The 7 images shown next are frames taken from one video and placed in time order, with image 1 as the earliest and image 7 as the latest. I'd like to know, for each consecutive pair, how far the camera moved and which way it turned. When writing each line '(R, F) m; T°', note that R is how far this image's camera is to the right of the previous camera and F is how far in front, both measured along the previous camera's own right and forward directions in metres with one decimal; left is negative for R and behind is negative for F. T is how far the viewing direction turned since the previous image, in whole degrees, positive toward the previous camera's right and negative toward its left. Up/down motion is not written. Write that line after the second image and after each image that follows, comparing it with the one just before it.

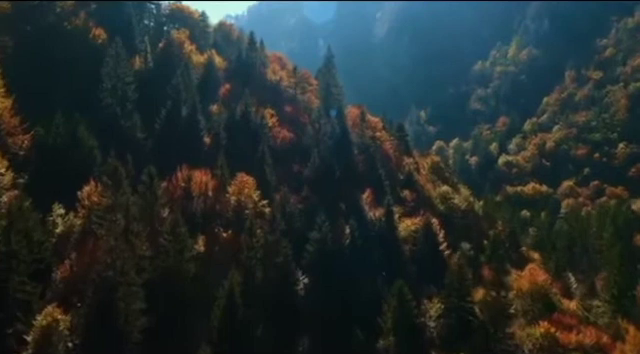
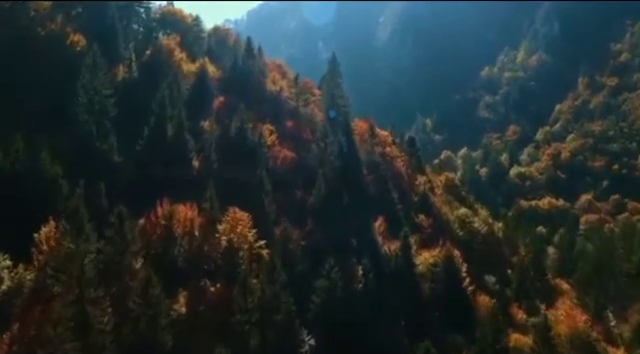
(-1.0, +11.5) m; 0°
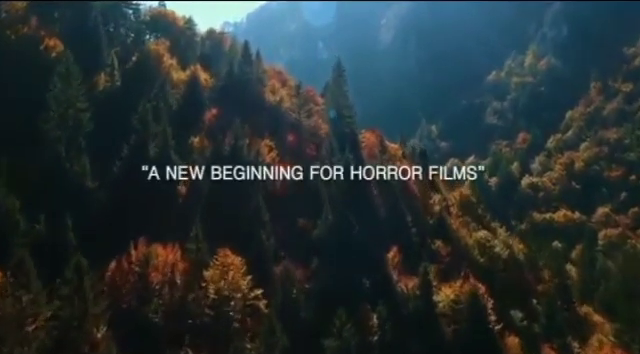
(-0.9, +10.2) m; 0°
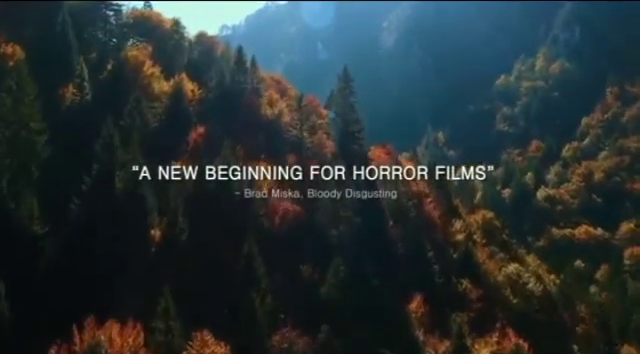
(-0.9, +12.8) m; 0°
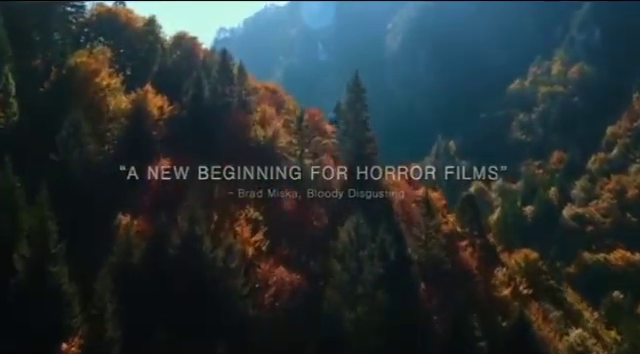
(-0.7, +18.5) m; 0°
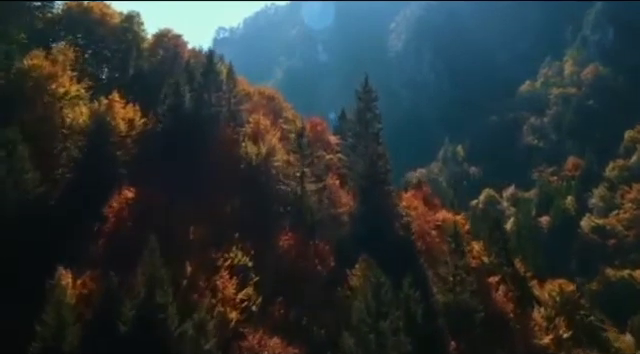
(-0.4, +11.1) m; 0°
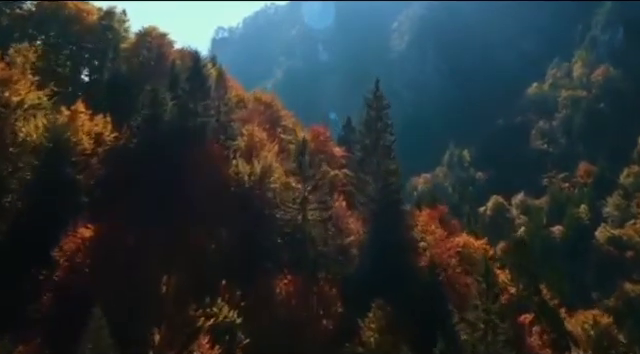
(-0.5, +8.3) m; 0°
